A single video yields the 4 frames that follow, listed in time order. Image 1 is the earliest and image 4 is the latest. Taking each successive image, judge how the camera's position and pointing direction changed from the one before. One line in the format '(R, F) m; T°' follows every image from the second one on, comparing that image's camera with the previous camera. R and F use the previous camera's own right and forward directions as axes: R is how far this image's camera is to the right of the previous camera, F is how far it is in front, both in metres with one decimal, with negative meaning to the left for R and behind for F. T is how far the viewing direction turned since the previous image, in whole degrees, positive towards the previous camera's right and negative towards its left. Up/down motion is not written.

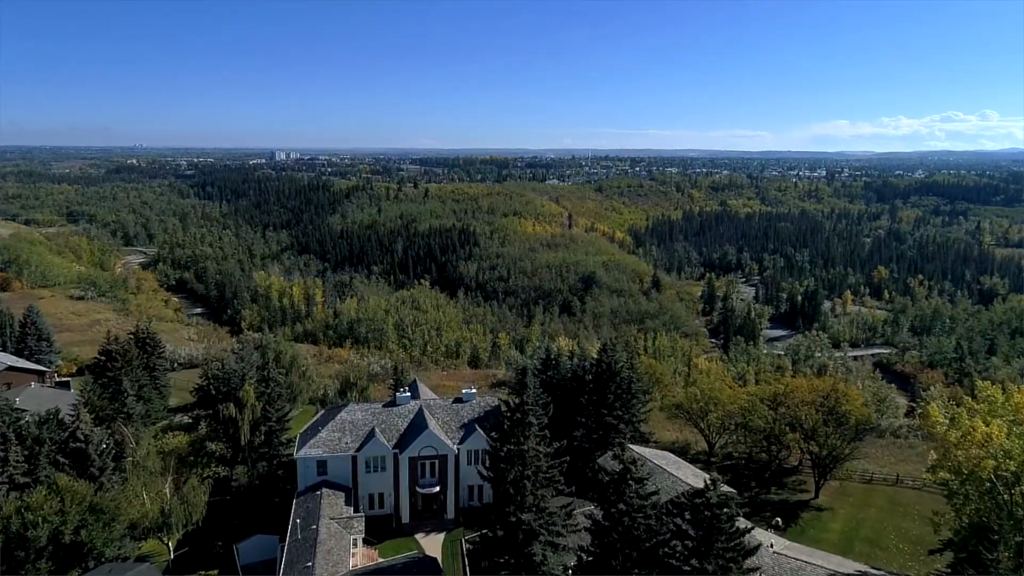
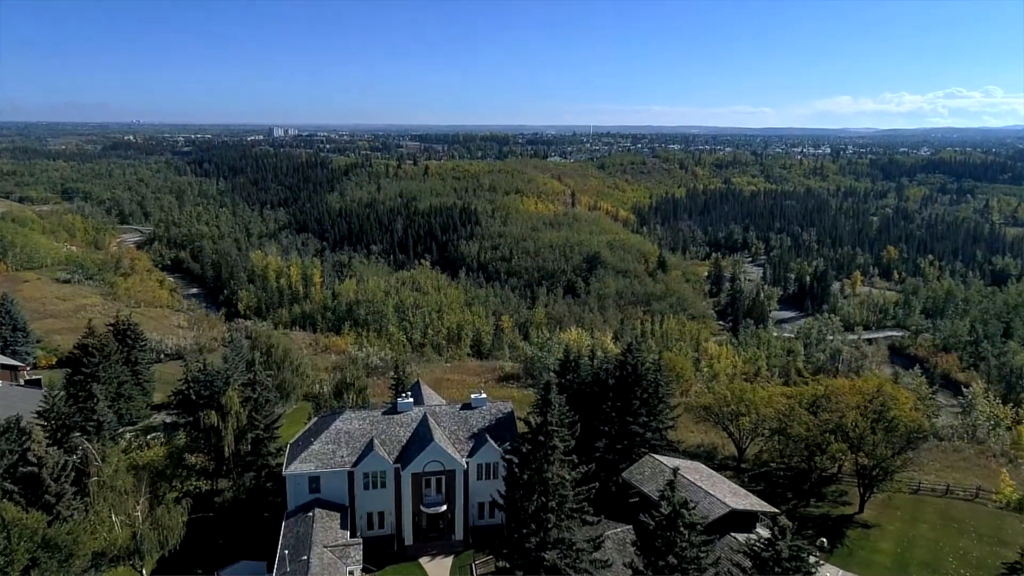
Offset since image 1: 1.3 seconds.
(-0.6, +3.2) m; 0°
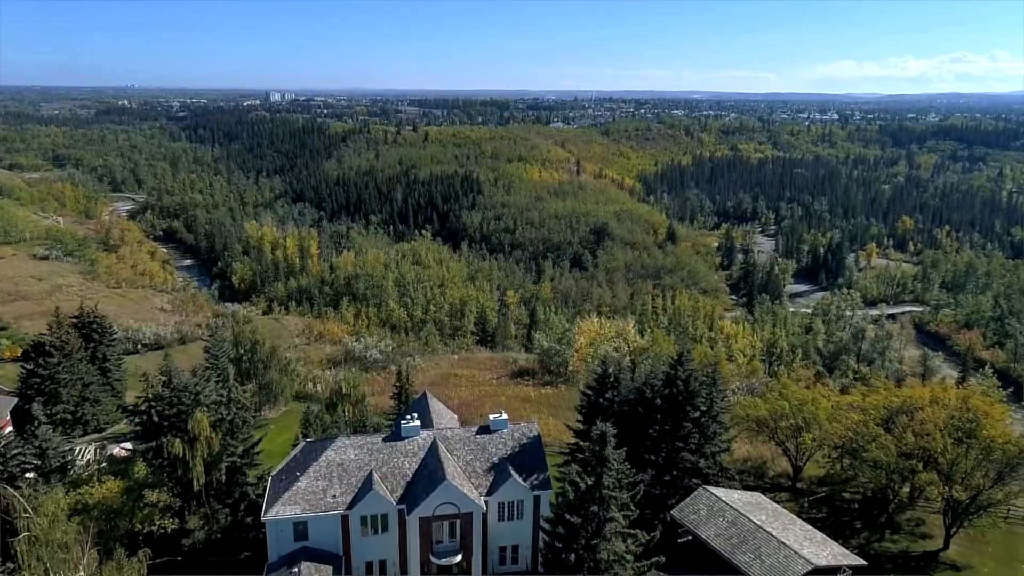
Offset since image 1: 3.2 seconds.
(-0.9, +4.7) m; 0°
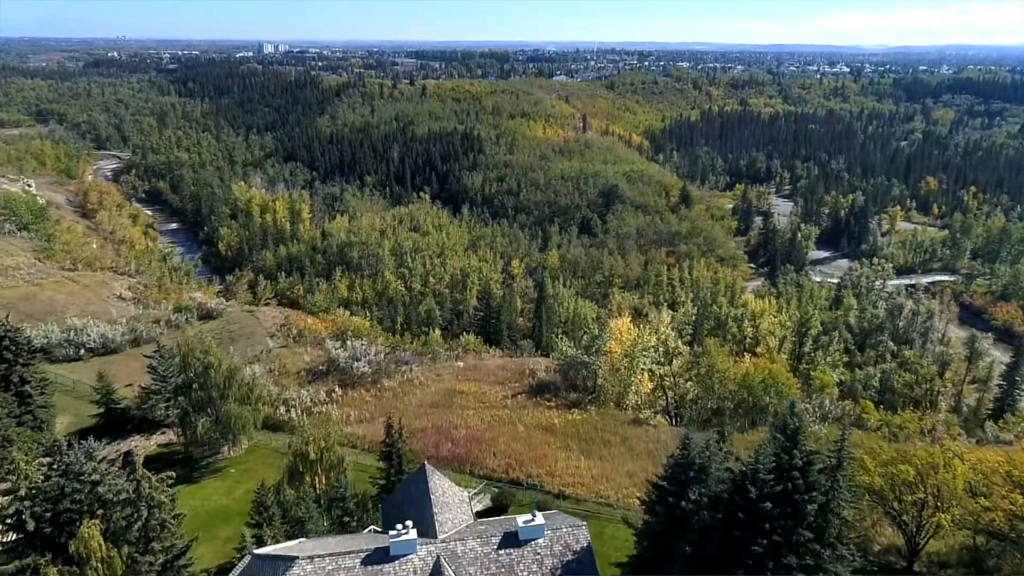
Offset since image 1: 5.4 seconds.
(-0.9, +7.4) m; 0°
